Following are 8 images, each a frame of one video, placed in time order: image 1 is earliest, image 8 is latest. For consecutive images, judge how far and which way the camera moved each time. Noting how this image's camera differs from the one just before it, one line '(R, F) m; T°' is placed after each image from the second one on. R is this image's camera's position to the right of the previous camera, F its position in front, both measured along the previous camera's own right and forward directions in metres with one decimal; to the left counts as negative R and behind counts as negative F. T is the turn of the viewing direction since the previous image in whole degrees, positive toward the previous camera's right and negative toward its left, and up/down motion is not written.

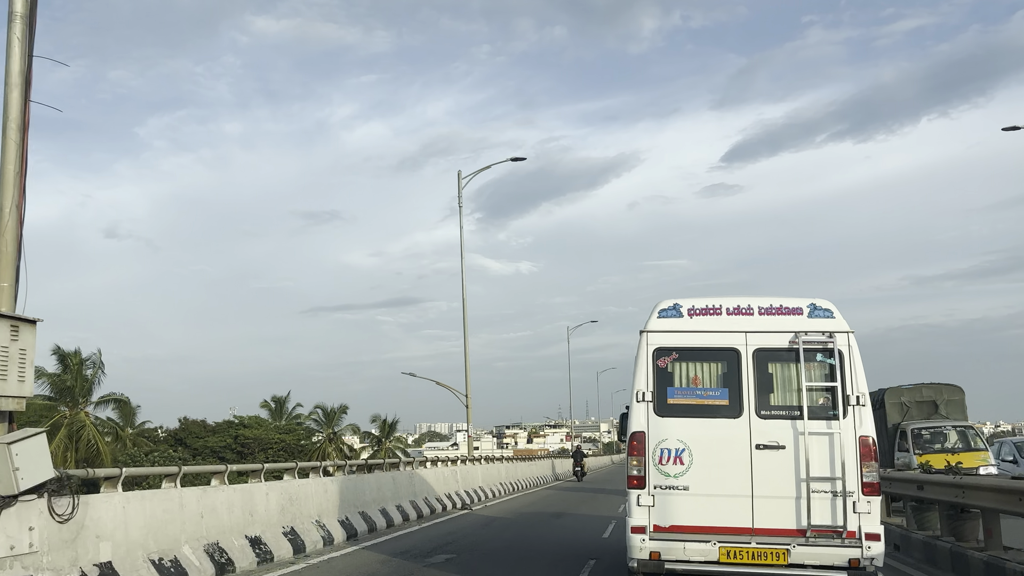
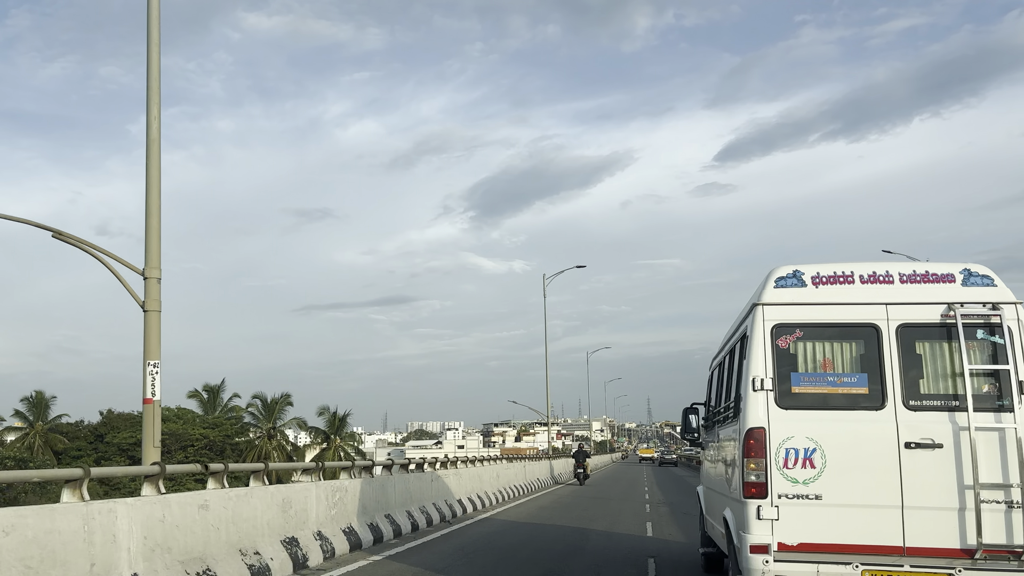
(-0.7, +1.6) m; 0°
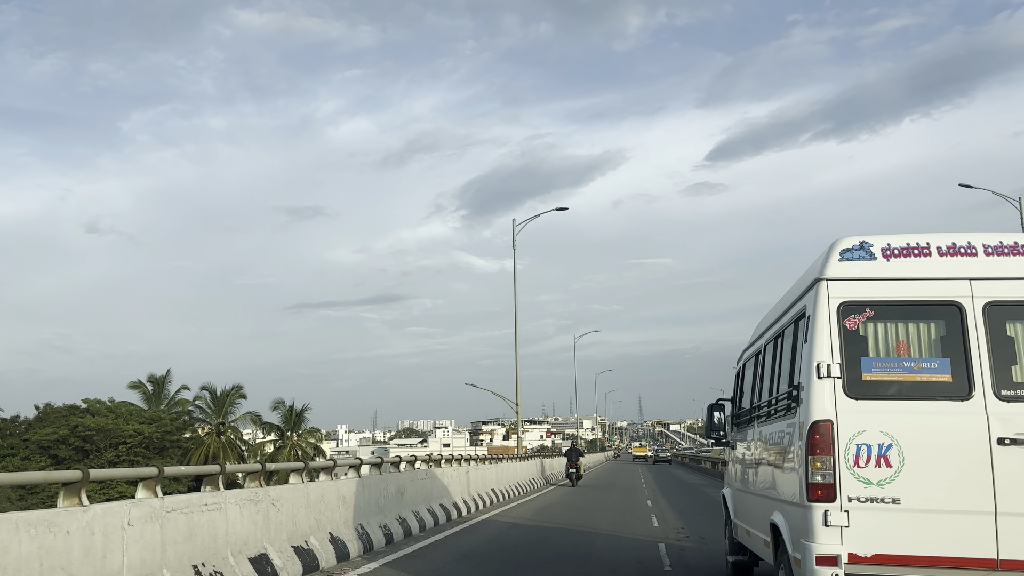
(-0.2, +0.9) m; +1°
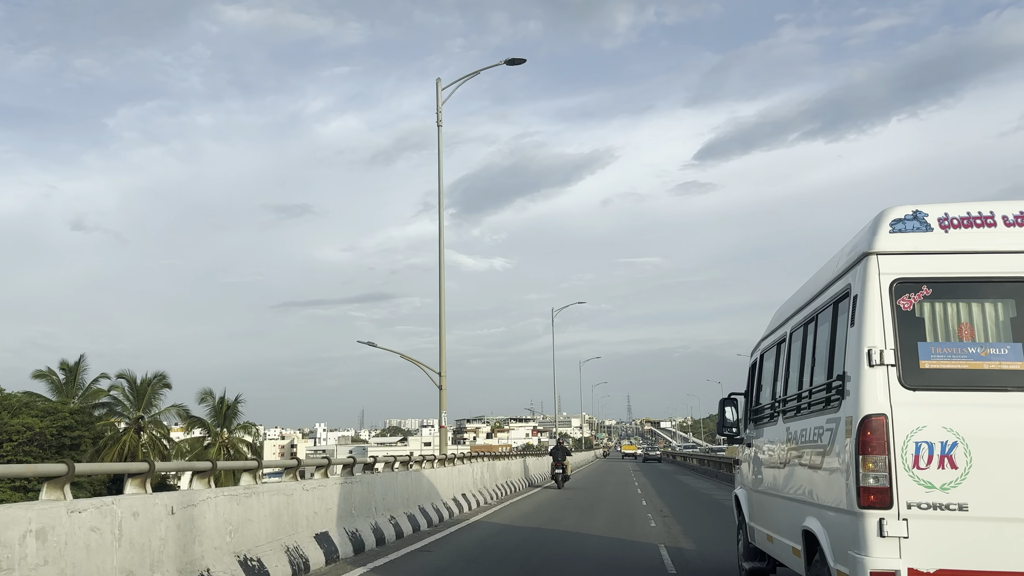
(-0.1, +0.8) m; +1°
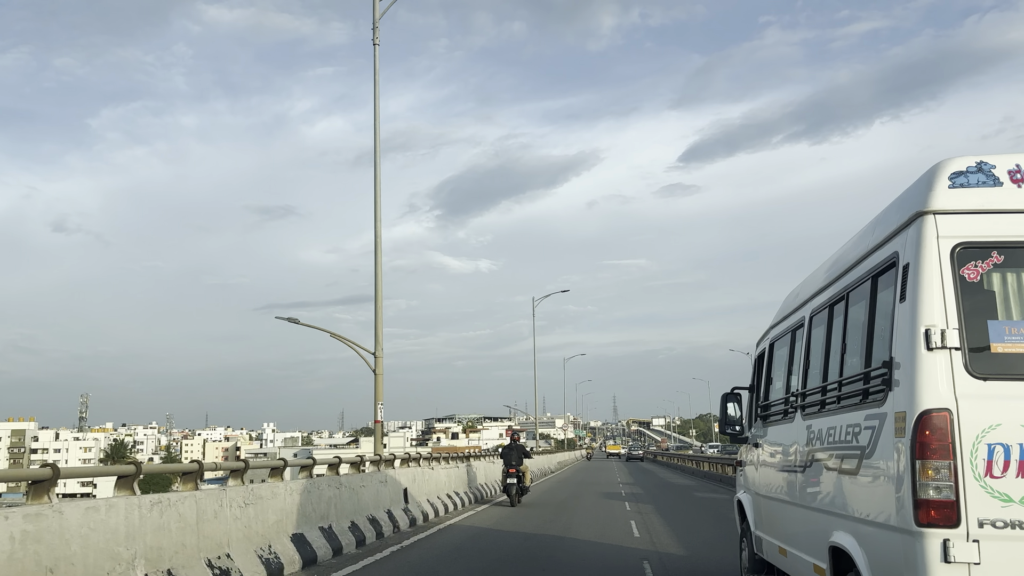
(+0.1, +1.0) m; +1°
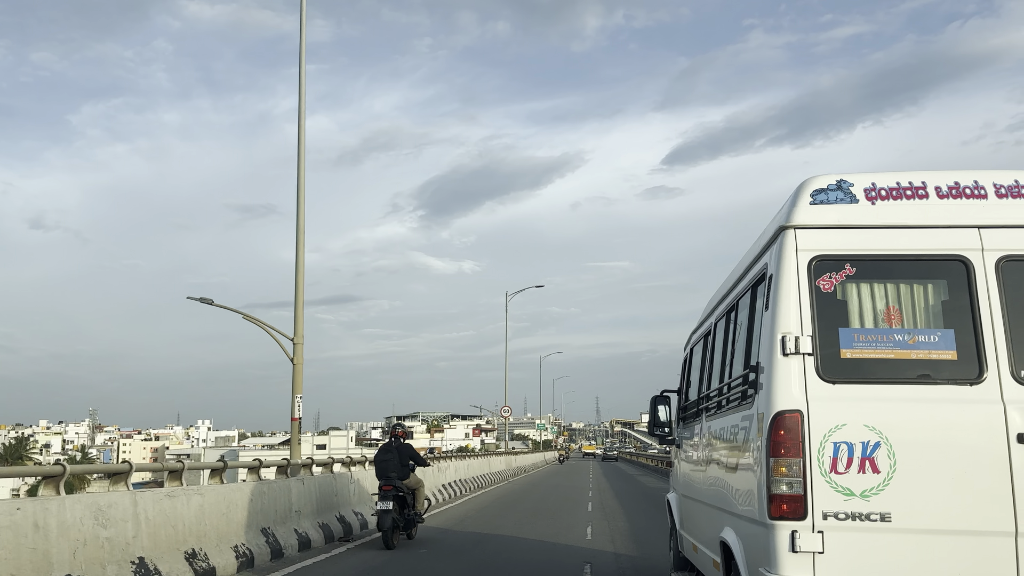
(+0.5, -0.3) m; +1°
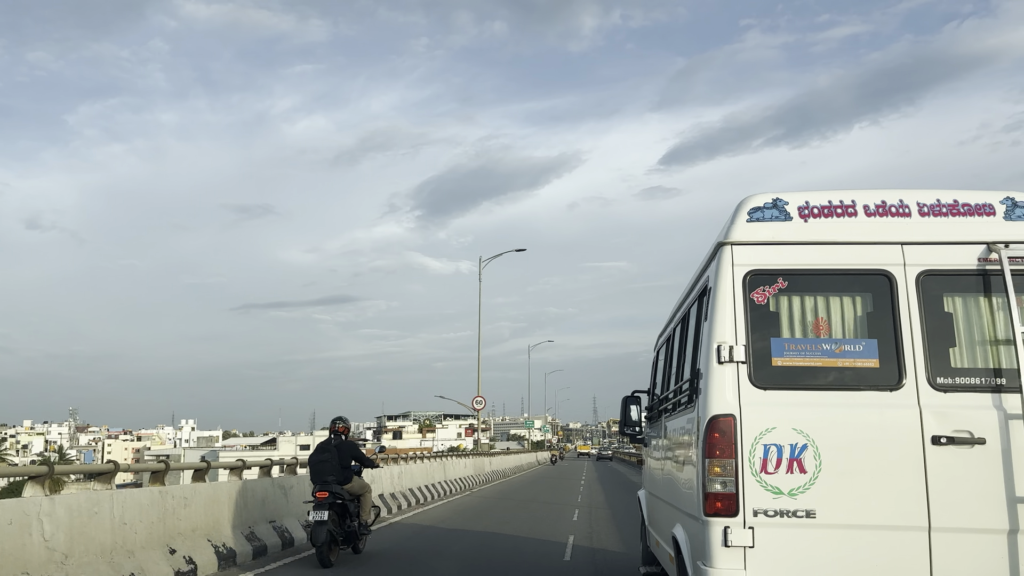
(+0.2, -0.3) m; 0°
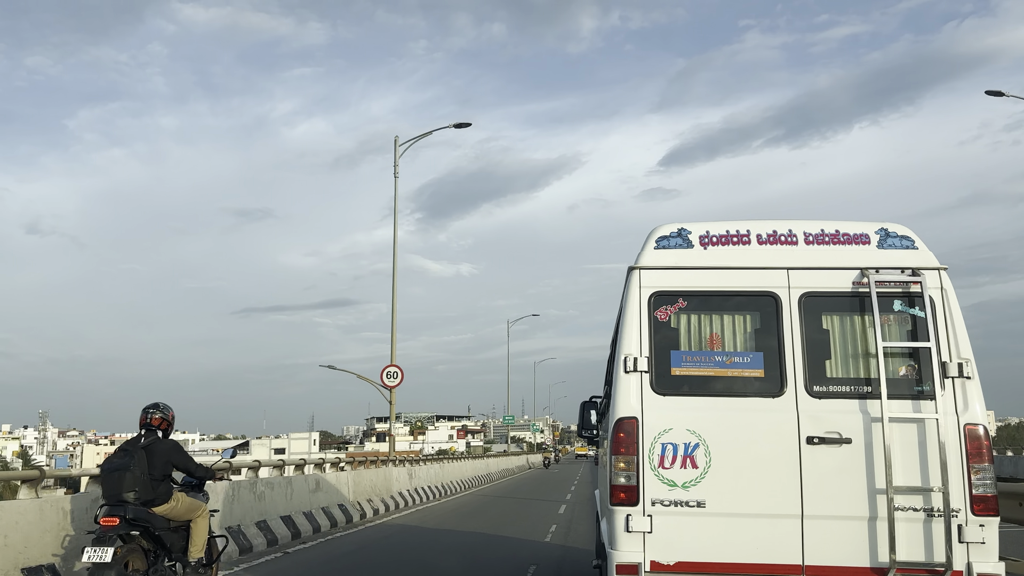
(+0.4, -0.7) m; 0°
